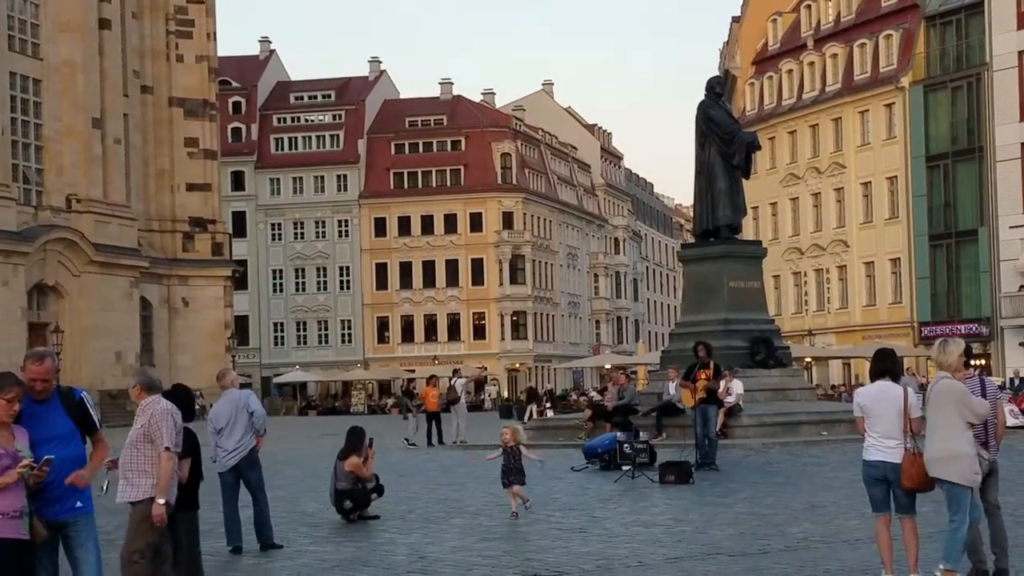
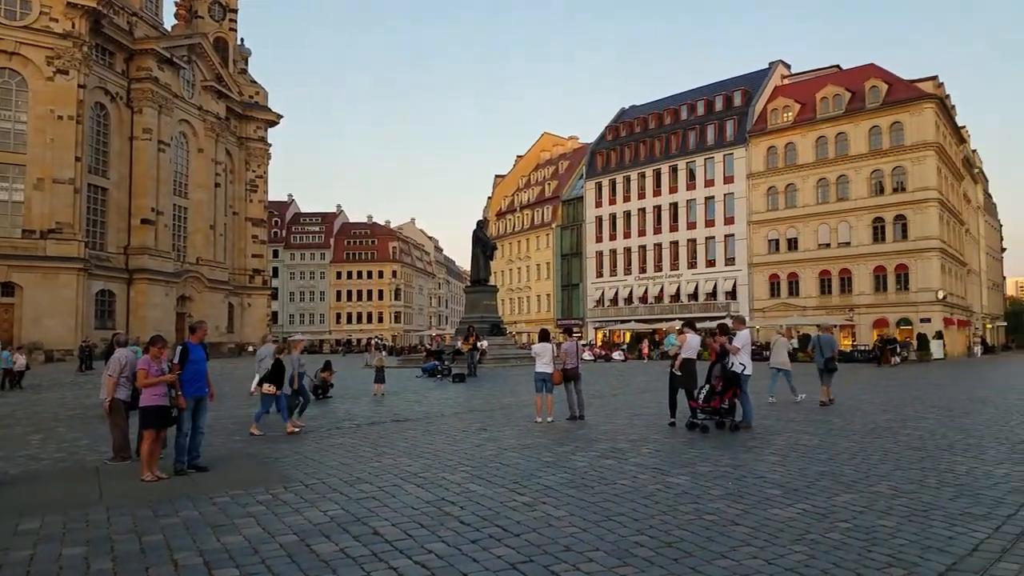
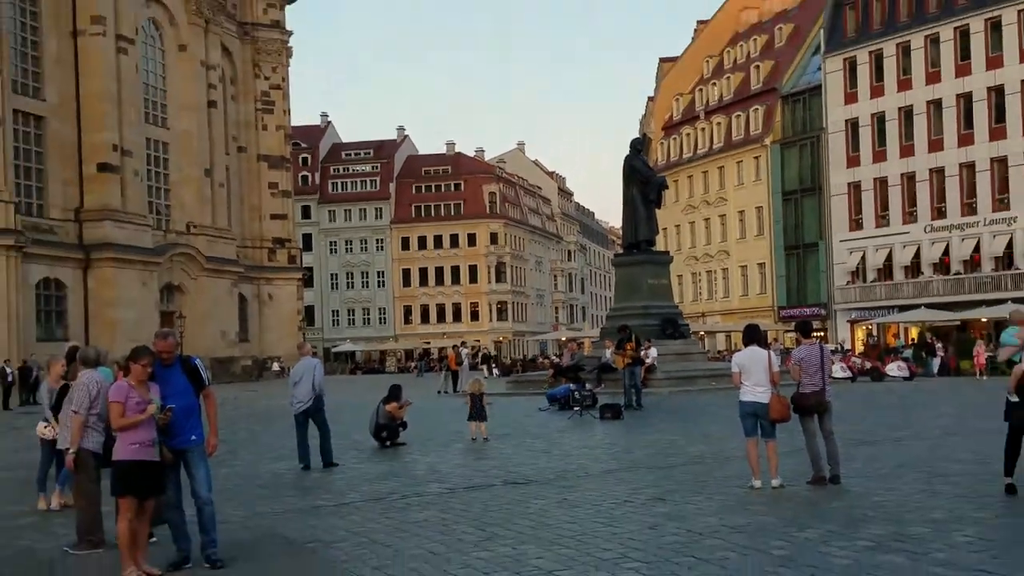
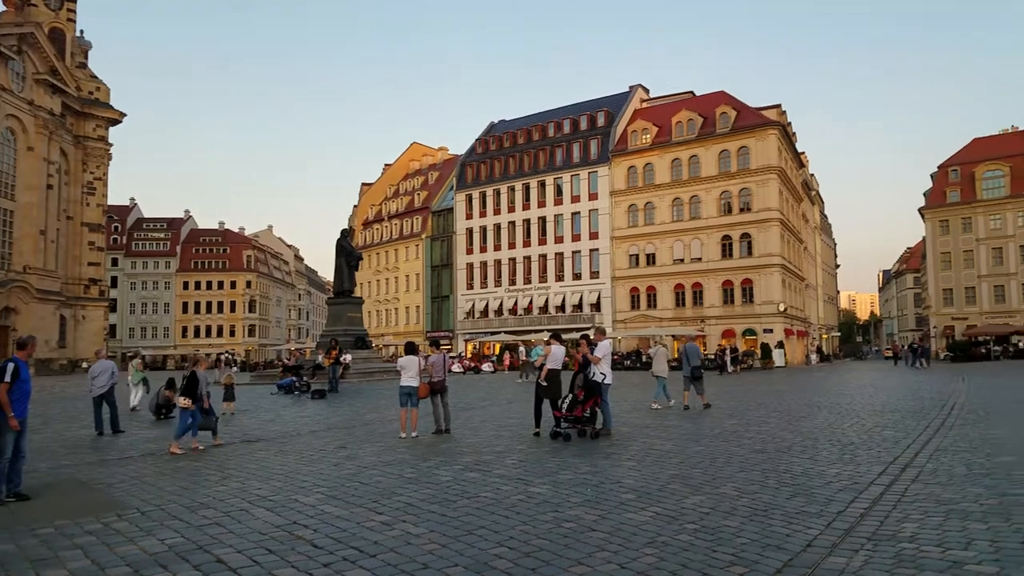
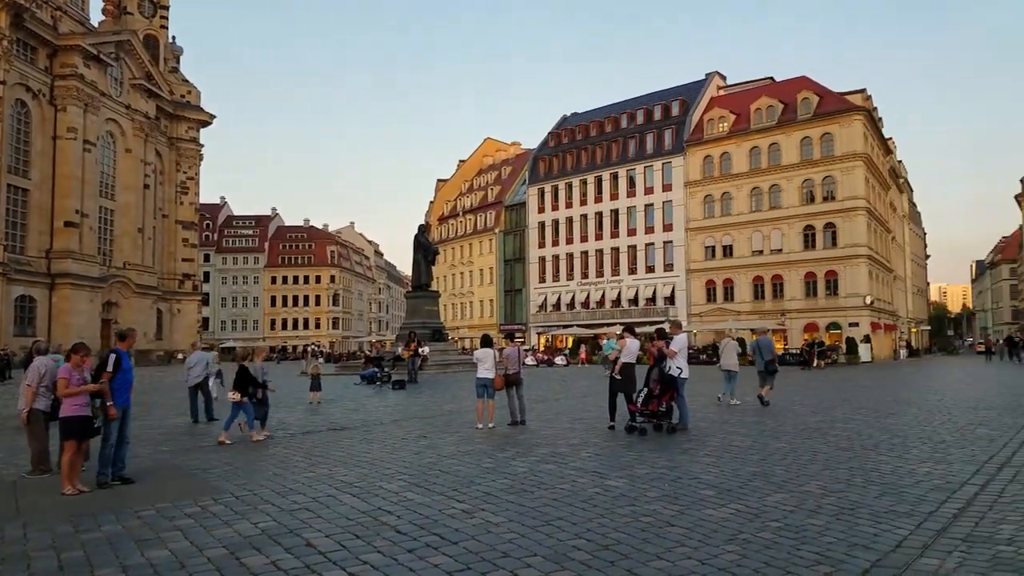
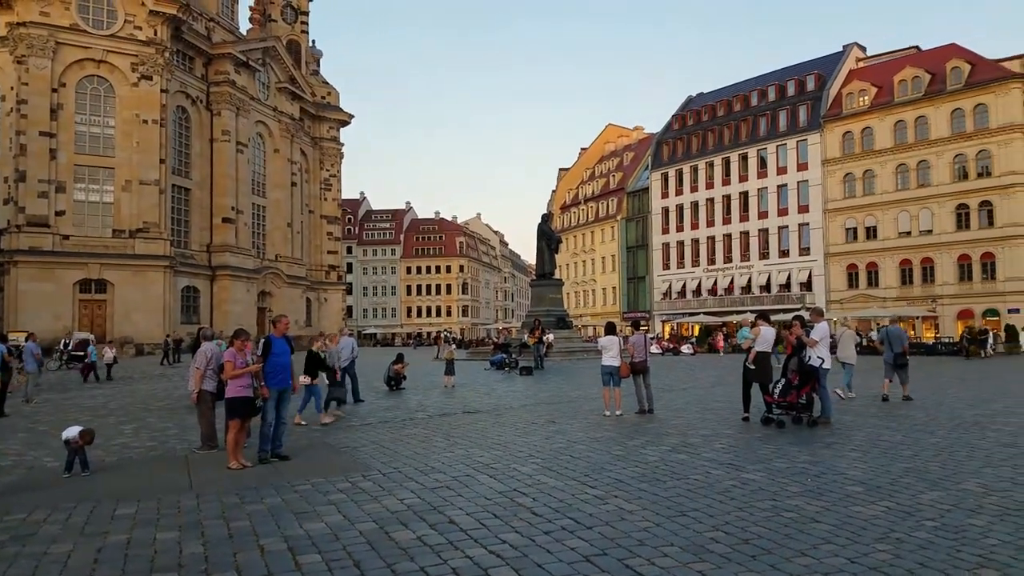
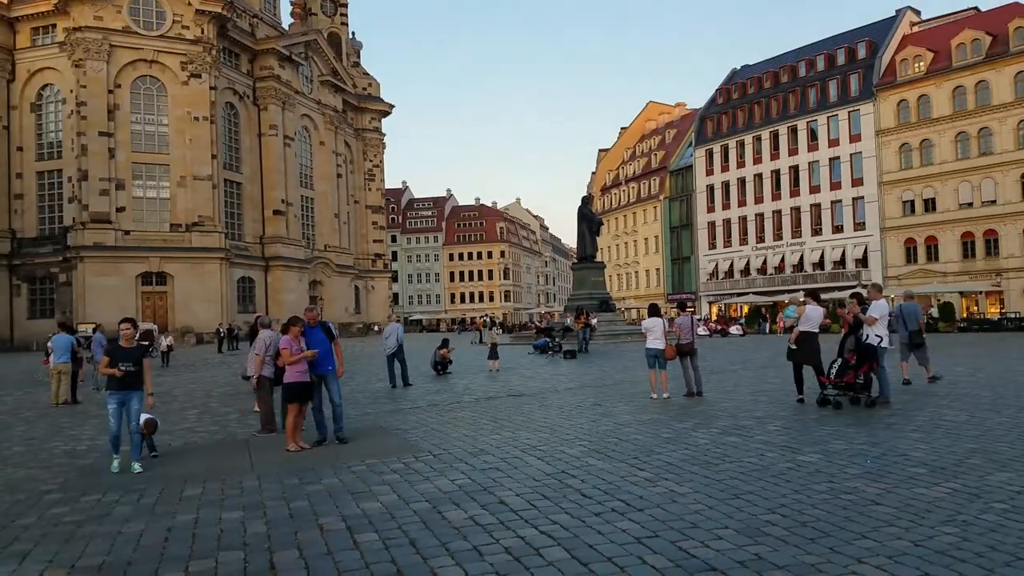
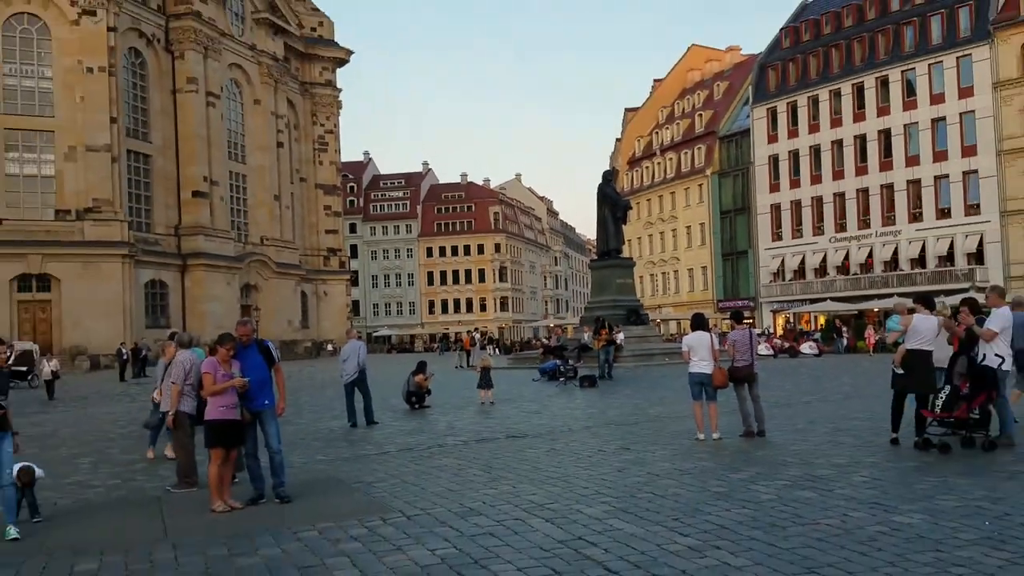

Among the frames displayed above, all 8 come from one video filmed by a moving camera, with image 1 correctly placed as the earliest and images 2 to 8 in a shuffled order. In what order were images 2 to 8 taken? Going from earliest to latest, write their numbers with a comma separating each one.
3, 8, 7, 6, 2, 5, 4
